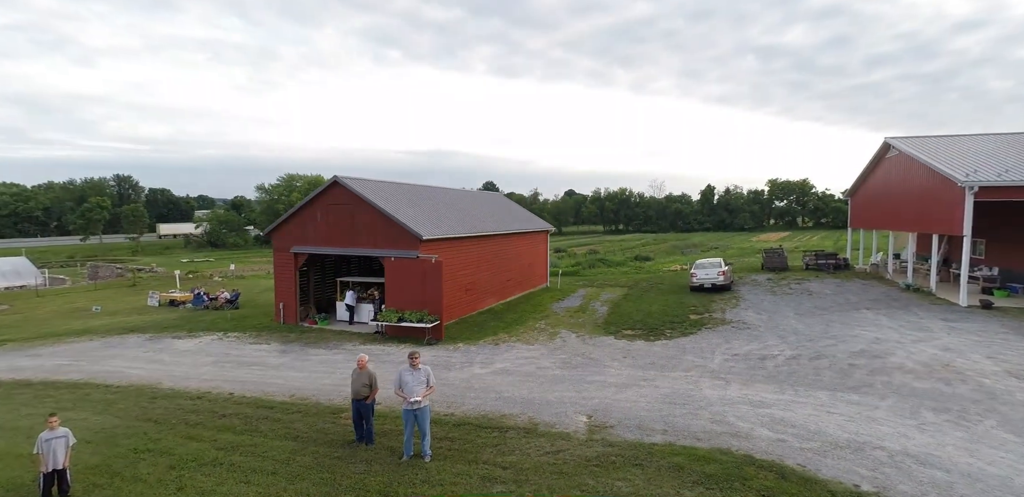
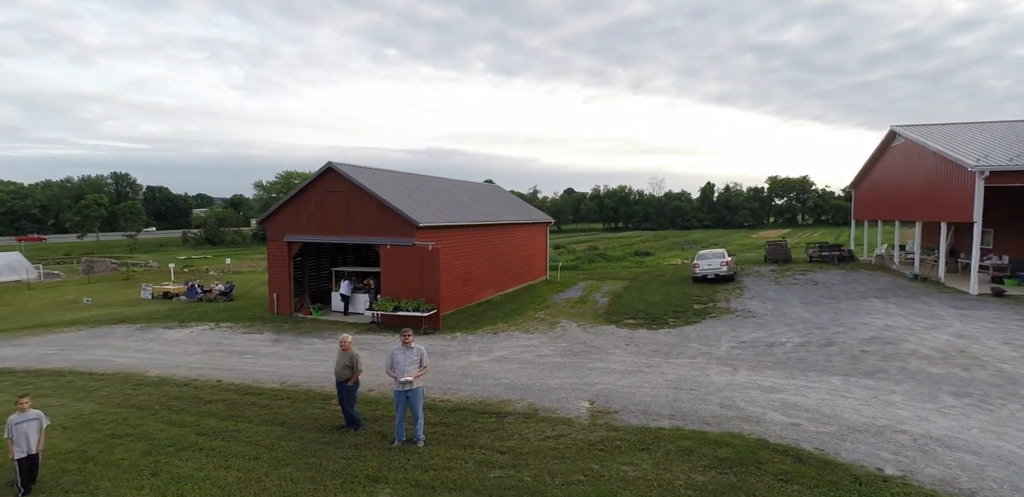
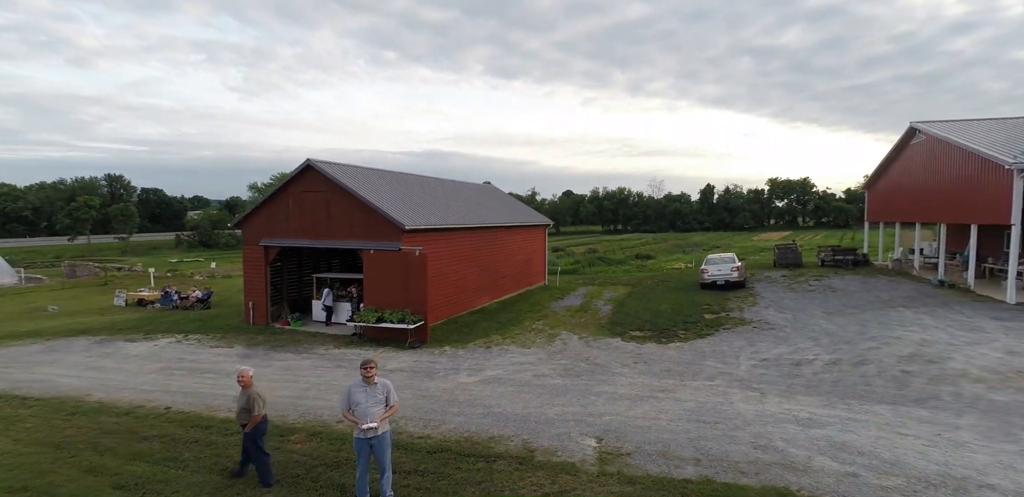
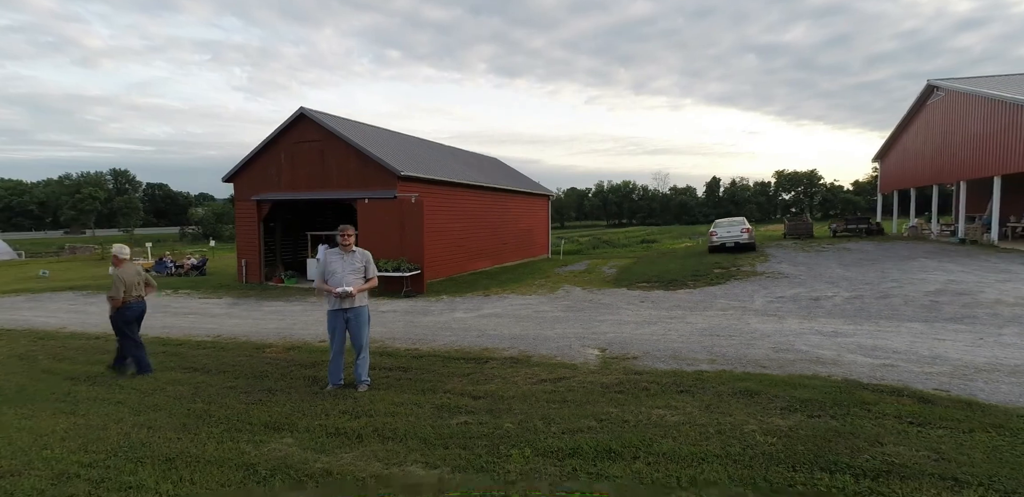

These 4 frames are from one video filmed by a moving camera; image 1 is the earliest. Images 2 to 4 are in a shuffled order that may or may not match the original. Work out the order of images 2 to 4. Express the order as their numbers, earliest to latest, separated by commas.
2, 3, 4
